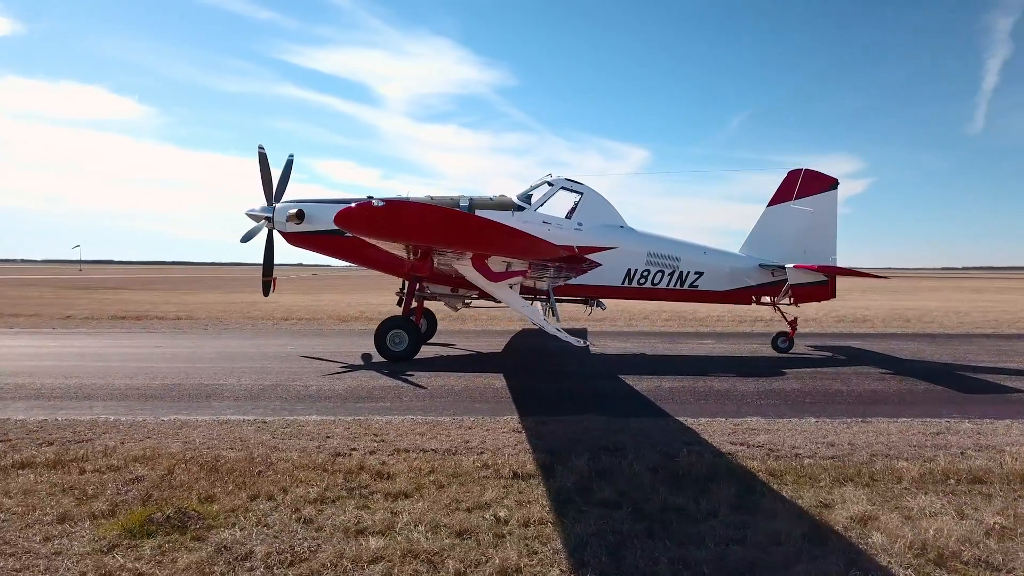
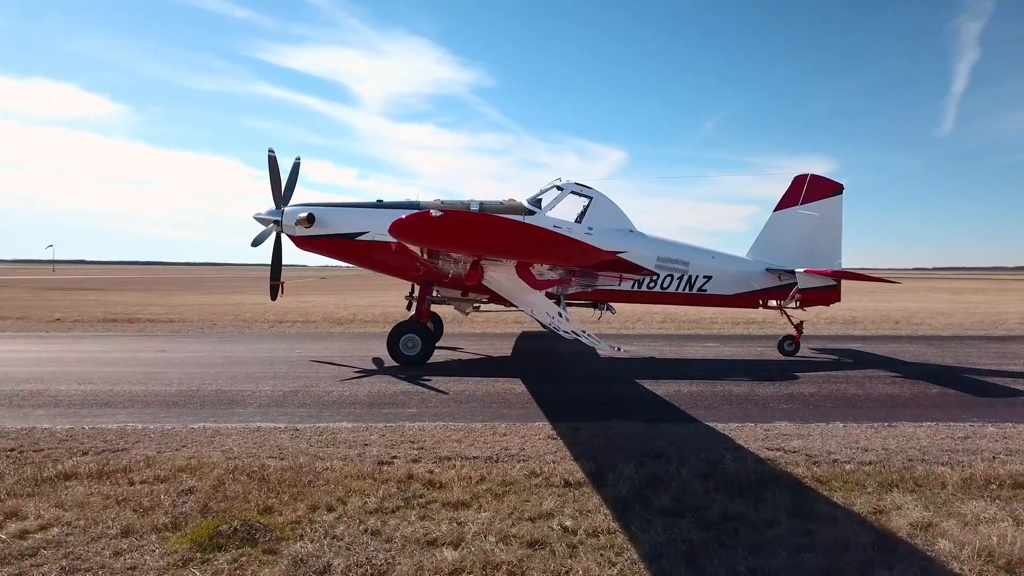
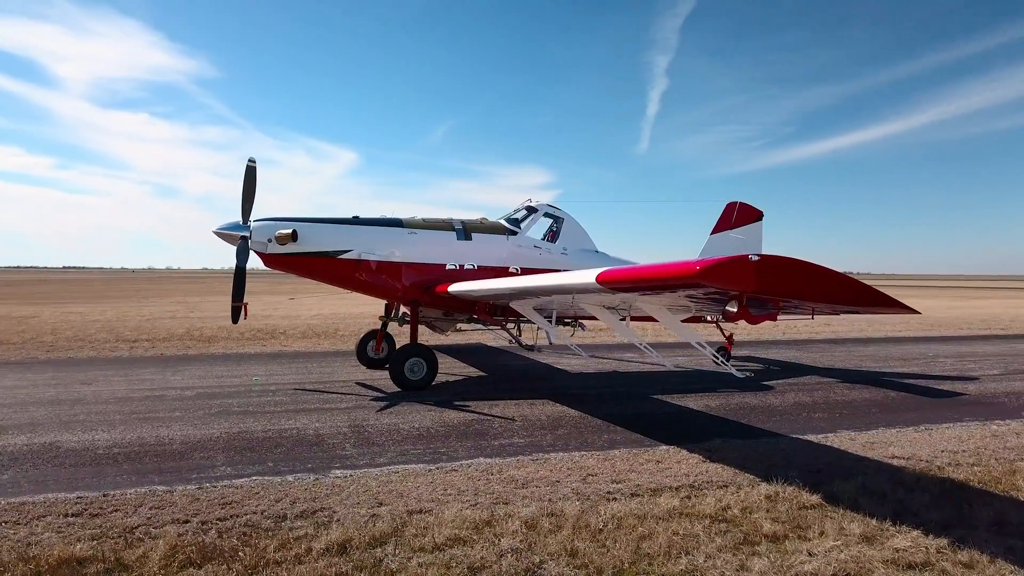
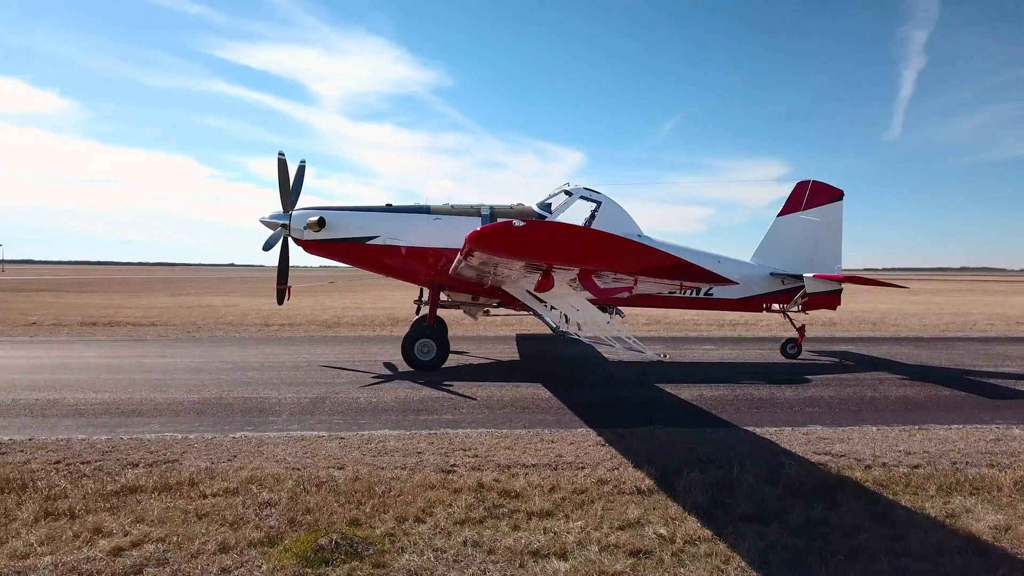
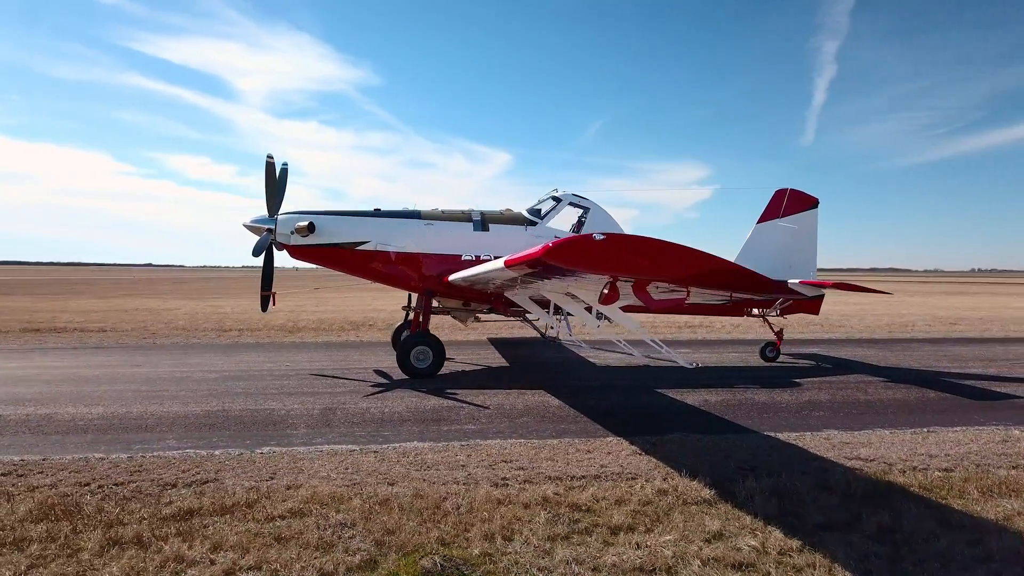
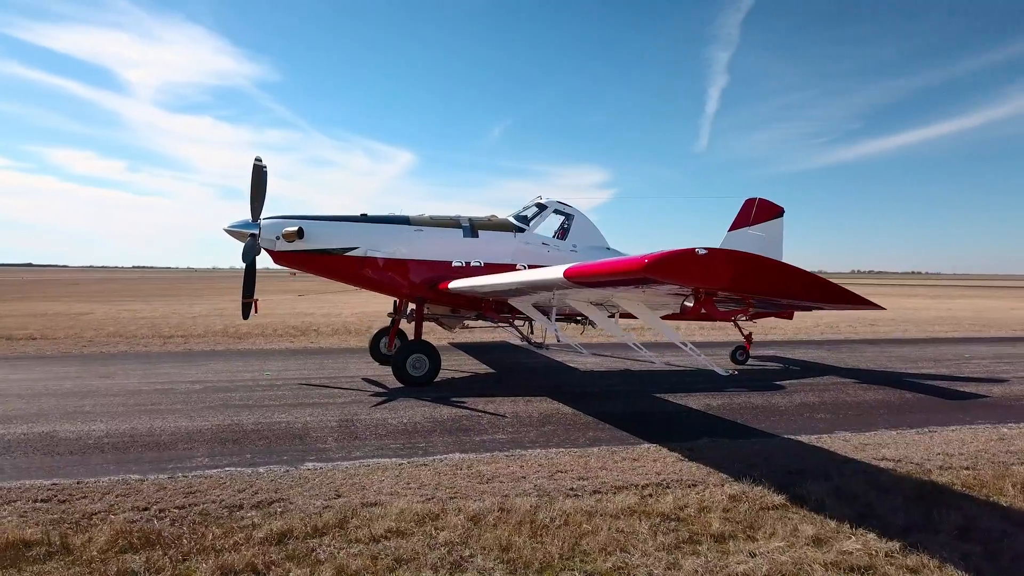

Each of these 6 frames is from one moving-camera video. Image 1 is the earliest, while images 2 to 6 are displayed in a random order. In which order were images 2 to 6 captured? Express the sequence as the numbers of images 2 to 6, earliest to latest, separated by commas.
2, 4, 5, 6, 3
